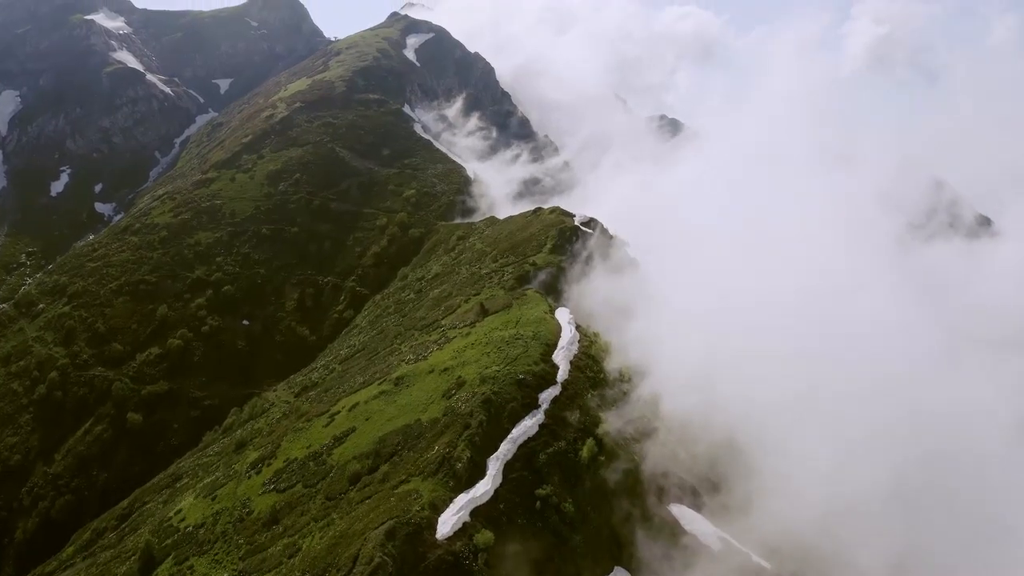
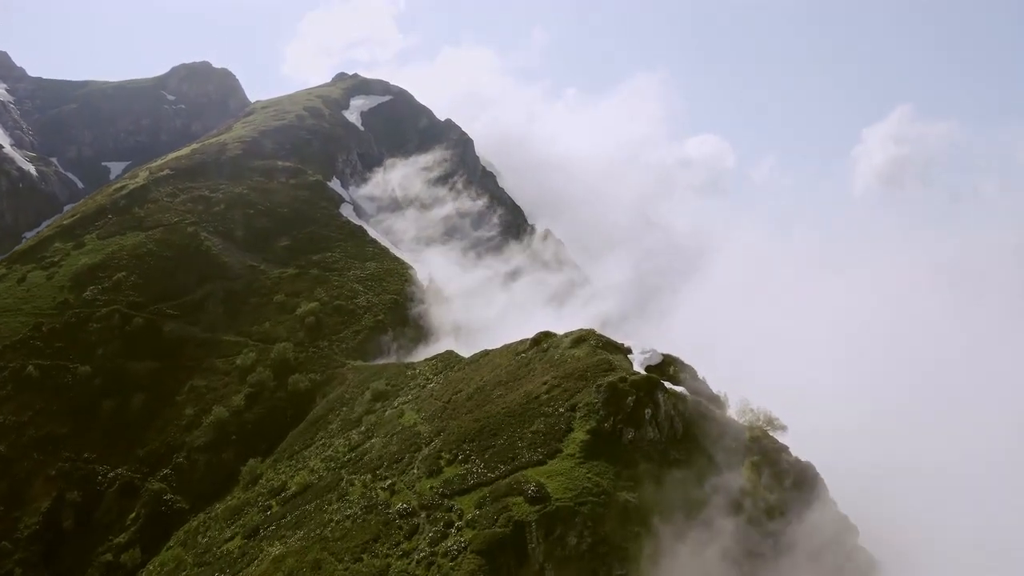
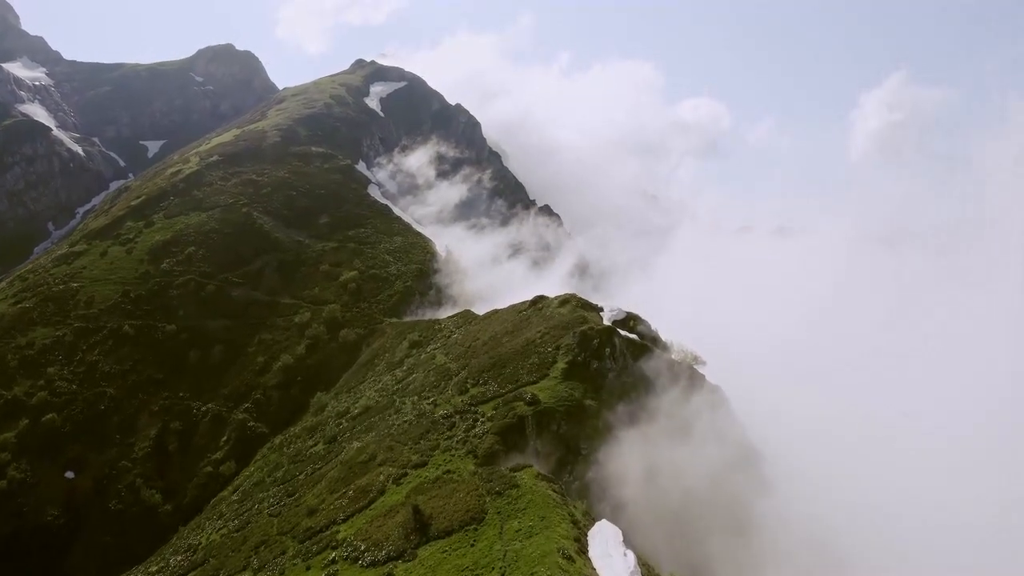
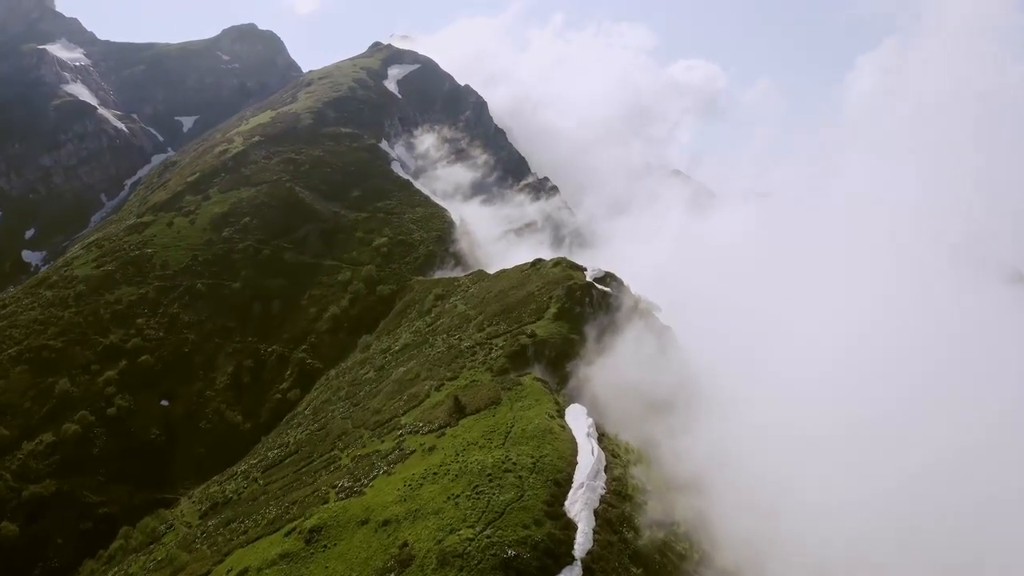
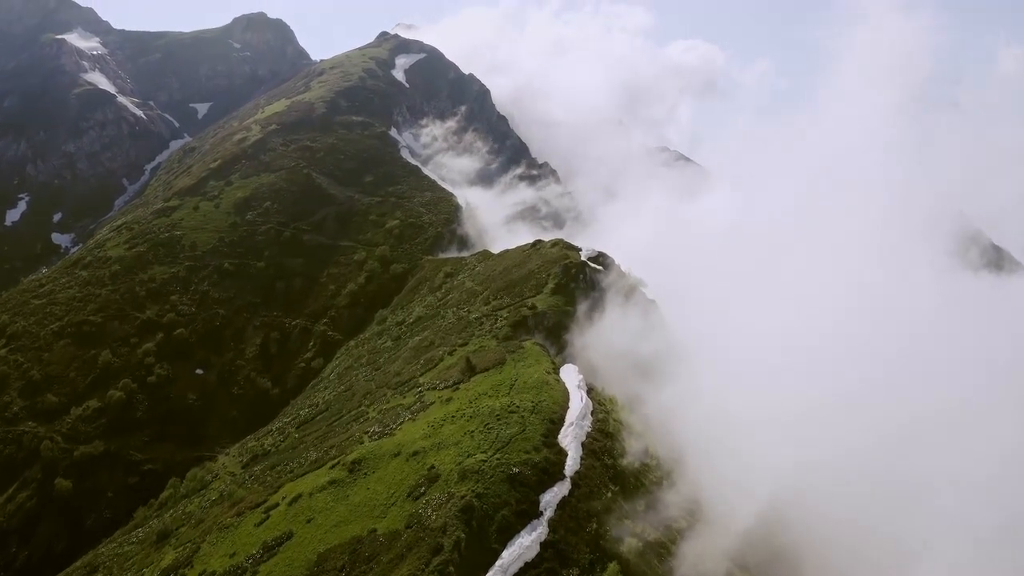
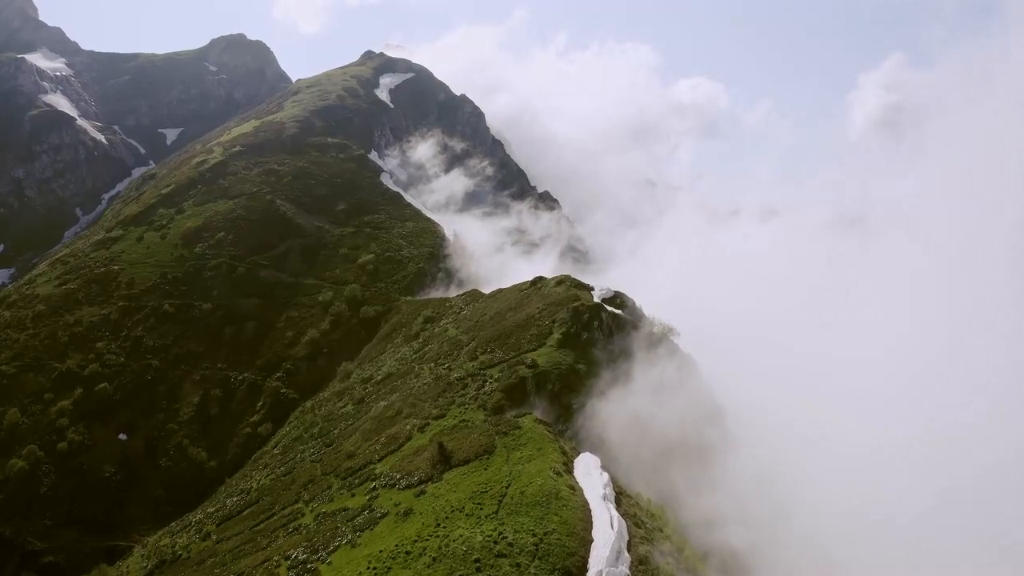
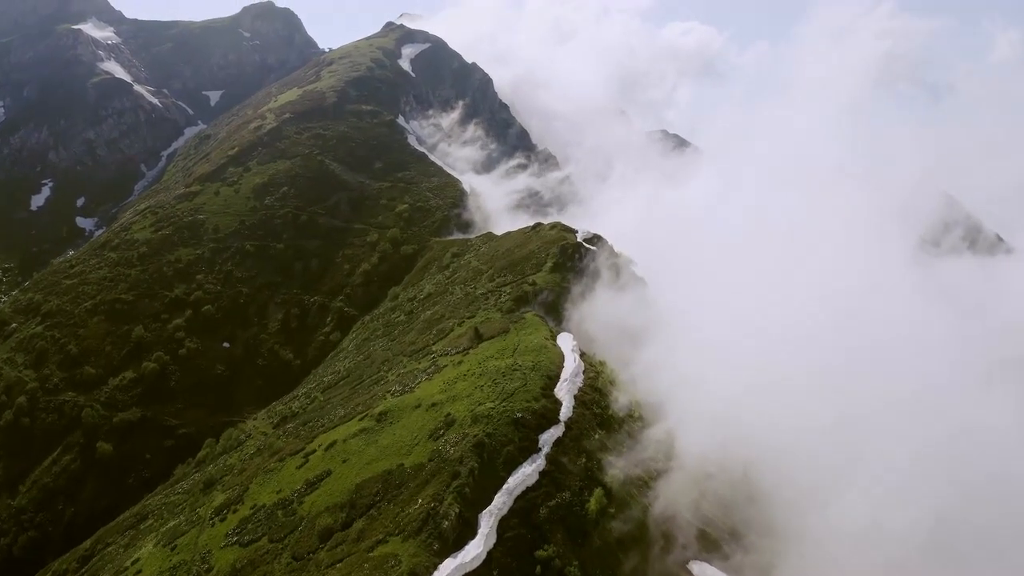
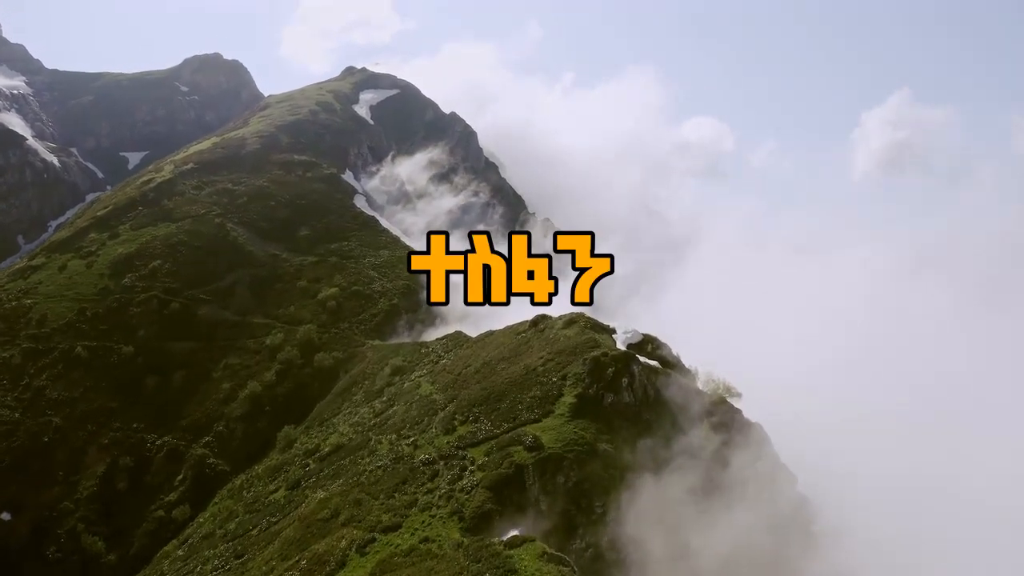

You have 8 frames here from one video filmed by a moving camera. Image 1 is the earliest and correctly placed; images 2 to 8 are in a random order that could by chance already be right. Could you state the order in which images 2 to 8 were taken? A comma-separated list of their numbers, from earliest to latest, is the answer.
7, 5, 4, 6, 3, 8, 2
